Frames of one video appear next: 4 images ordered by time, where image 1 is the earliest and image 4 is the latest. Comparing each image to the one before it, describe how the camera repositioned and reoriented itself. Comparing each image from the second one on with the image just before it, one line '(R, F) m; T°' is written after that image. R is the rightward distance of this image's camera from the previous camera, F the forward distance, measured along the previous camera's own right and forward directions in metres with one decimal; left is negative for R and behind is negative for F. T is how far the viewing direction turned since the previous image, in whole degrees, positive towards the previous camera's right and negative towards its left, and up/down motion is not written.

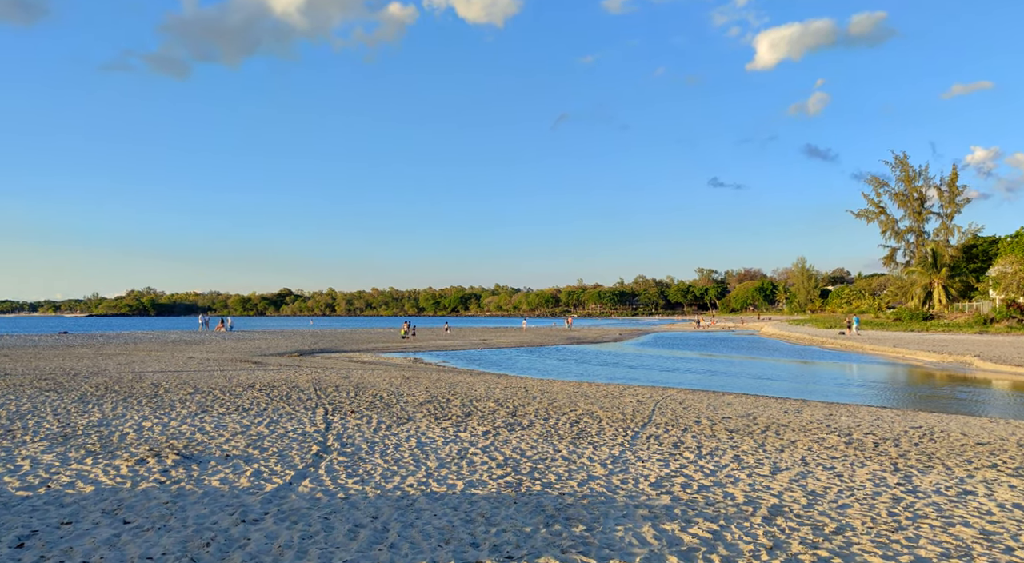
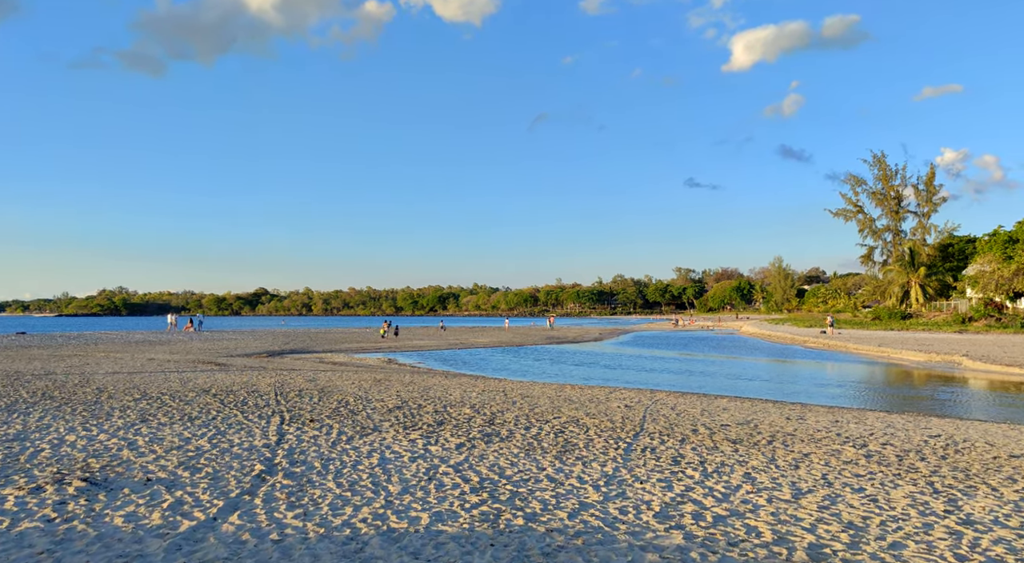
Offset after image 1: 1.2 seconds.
(0.0, +1.8) m; +1°
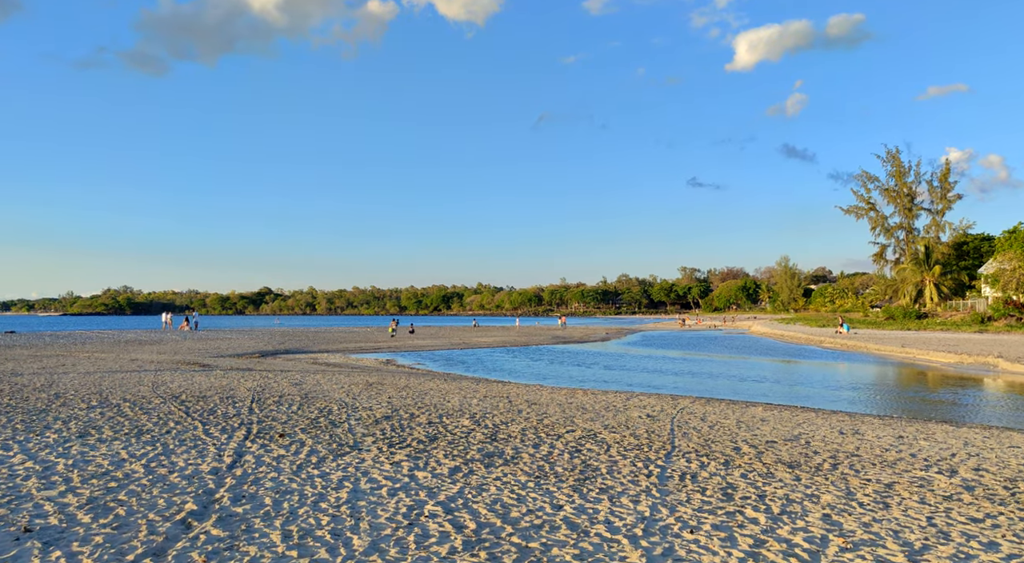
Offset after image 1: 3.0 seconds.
(0.0, +2.6) m; 0°
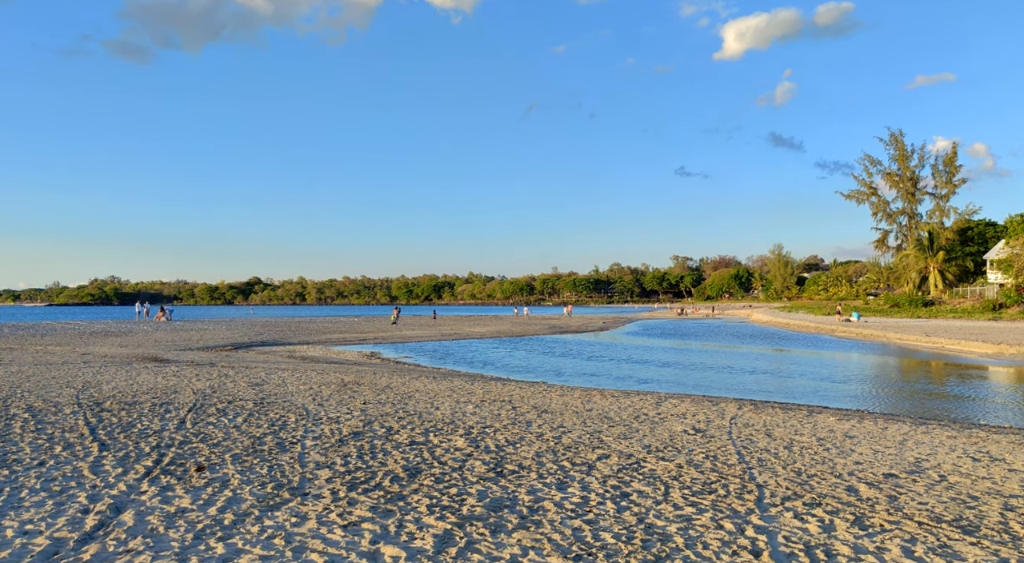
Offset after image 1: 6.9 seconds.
(-0.3, +4.2) m; +1°
